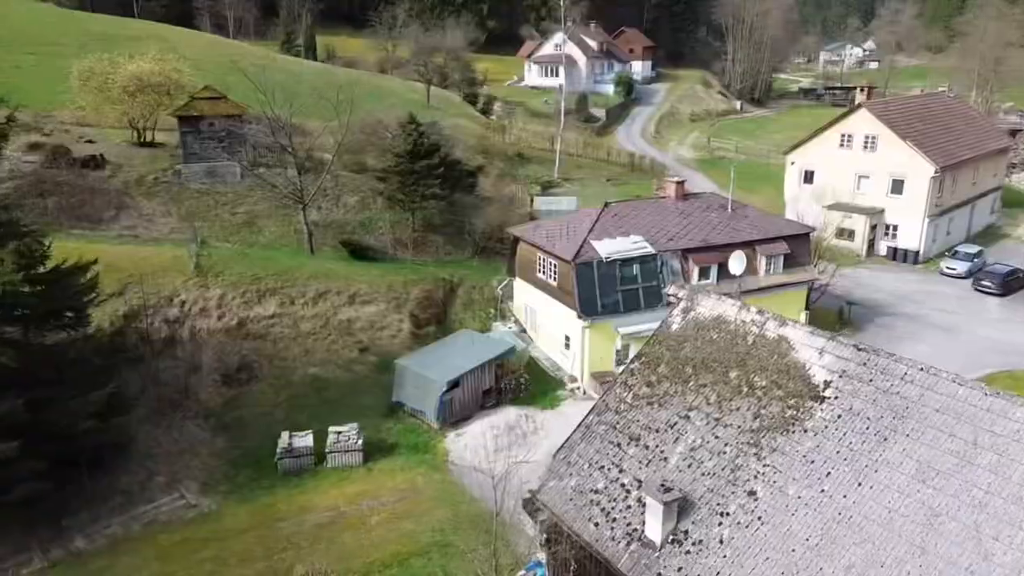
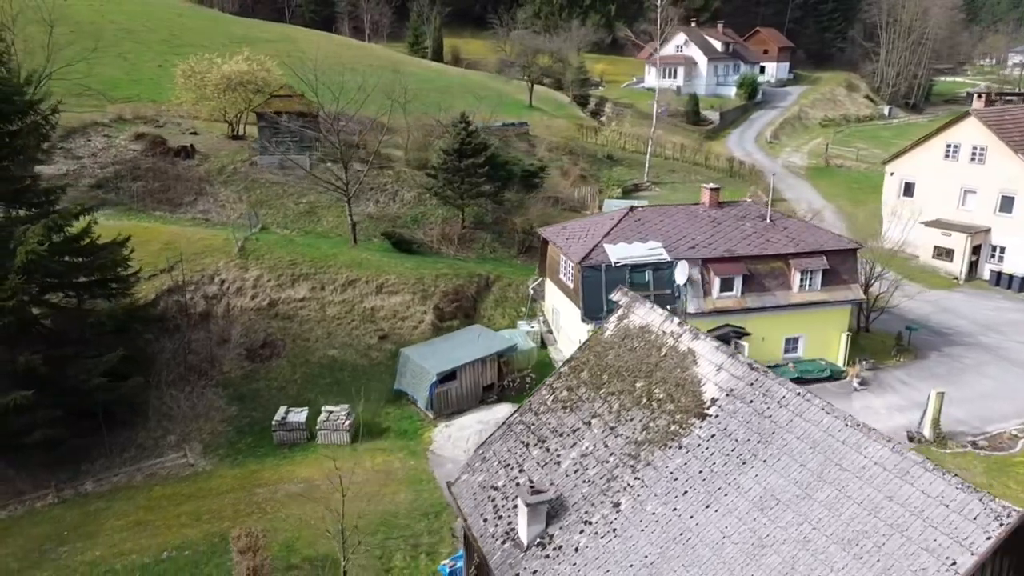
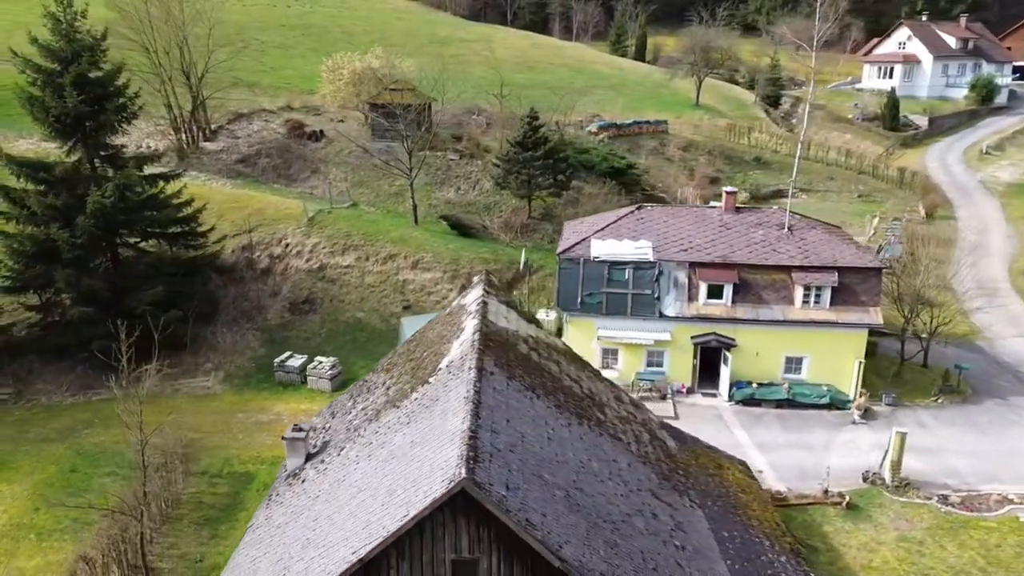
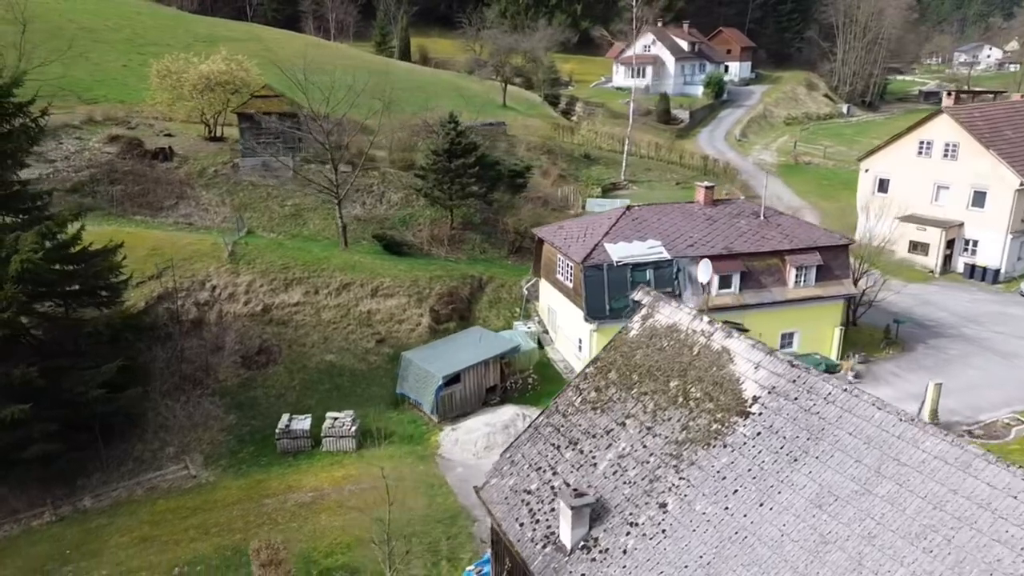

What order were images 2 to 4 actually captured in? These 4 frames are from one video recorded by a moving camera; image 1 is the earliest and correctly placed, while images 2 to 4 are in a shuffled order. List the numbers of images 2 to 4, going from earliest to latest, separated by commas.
4, 2, 3
